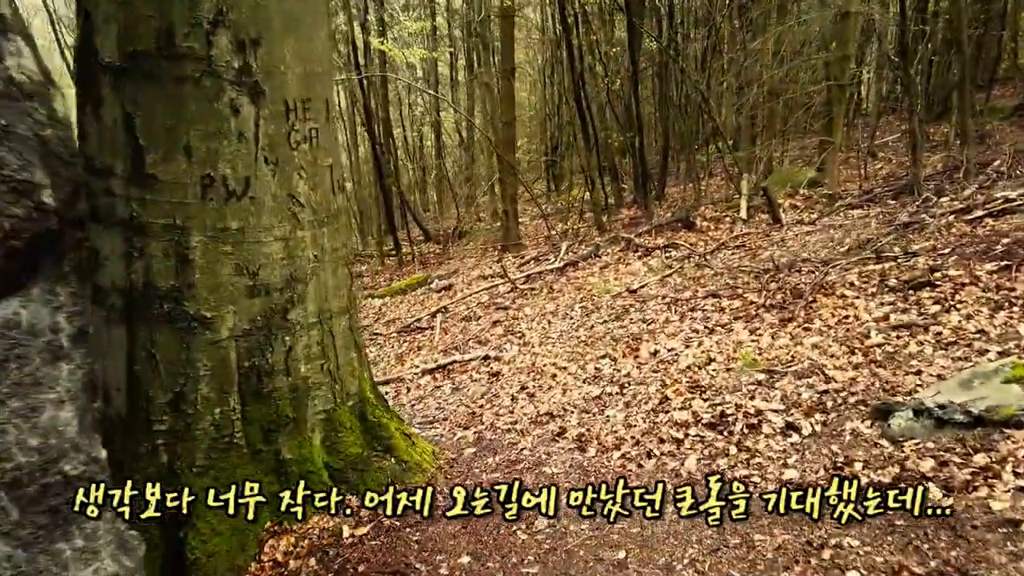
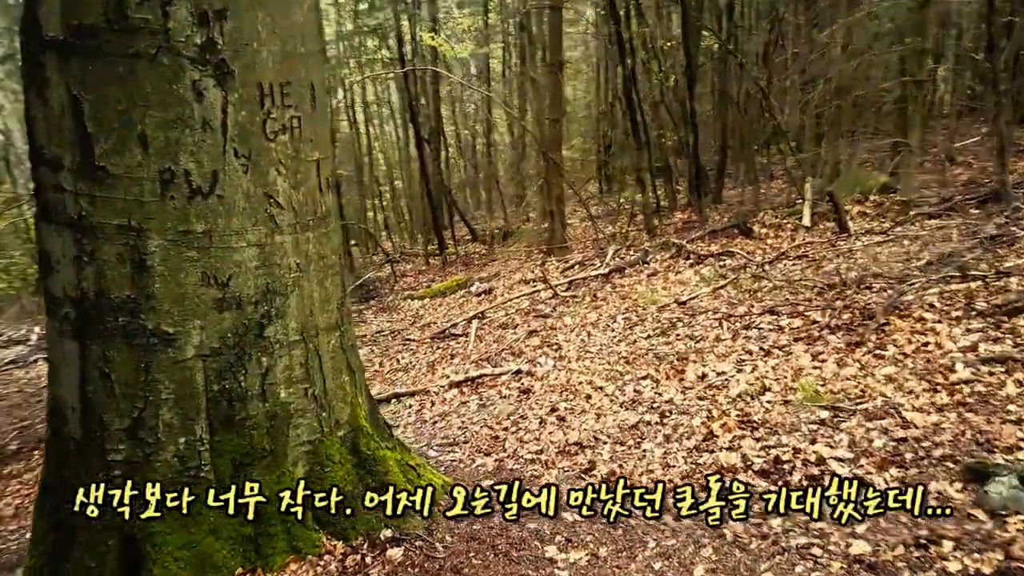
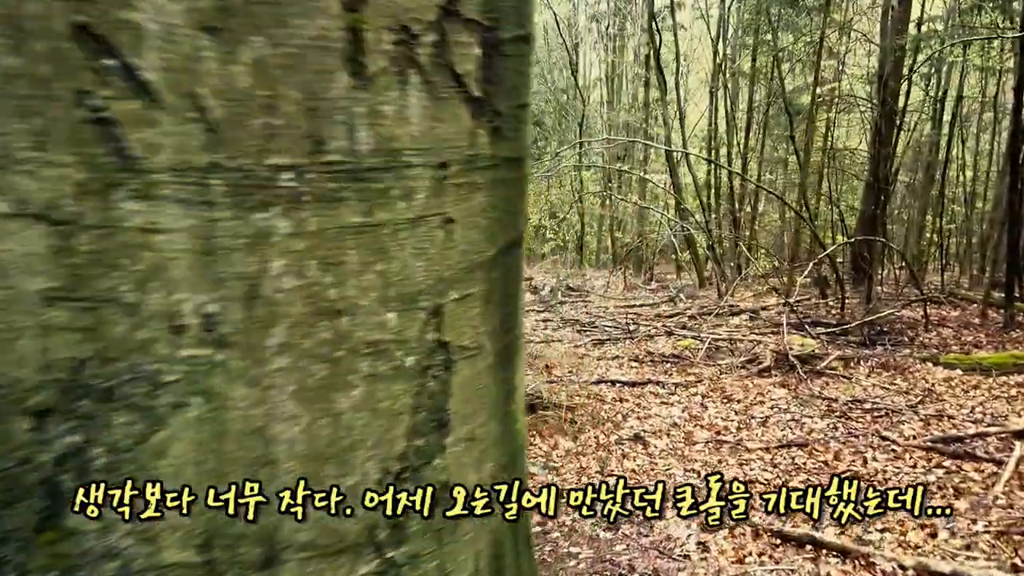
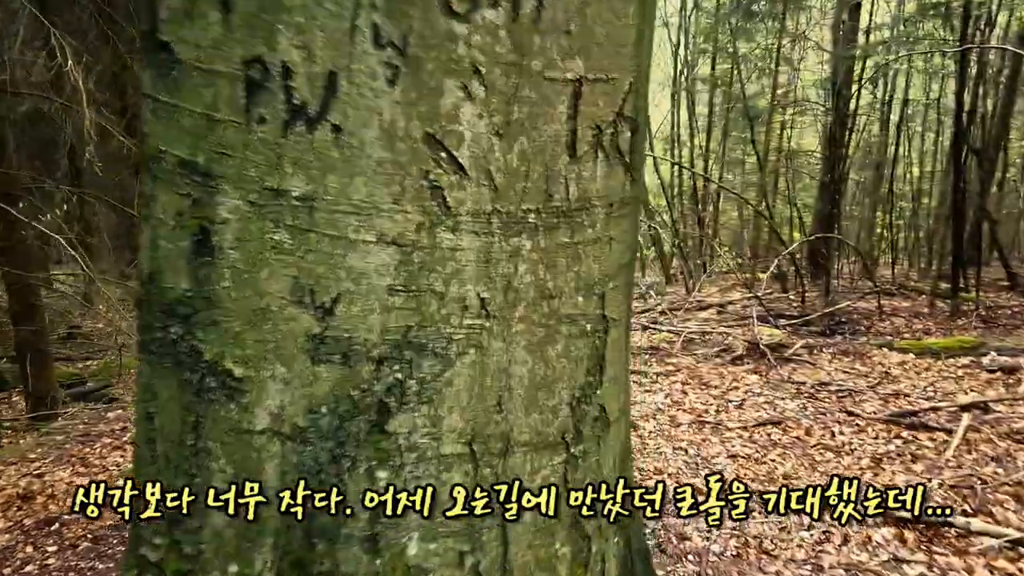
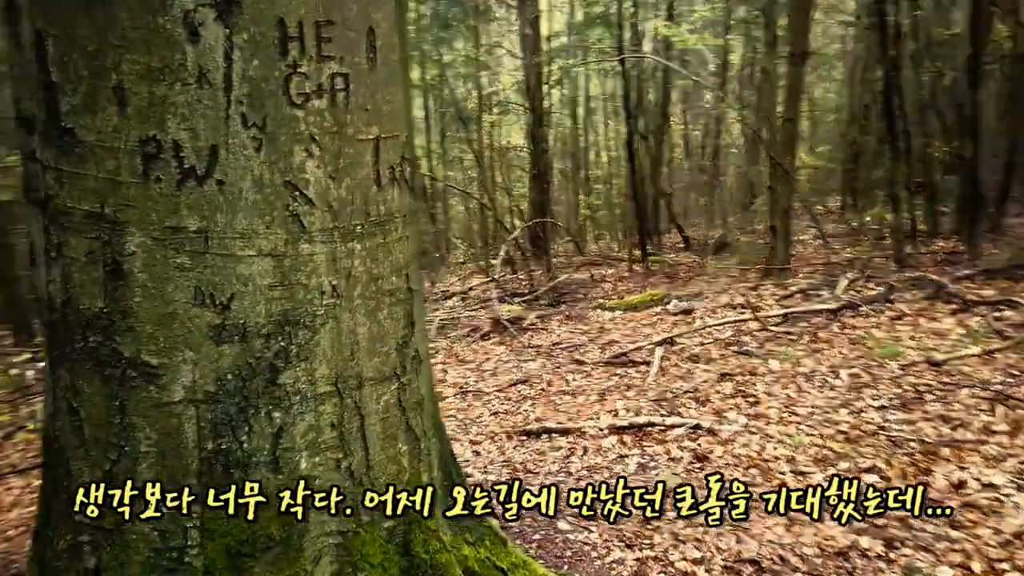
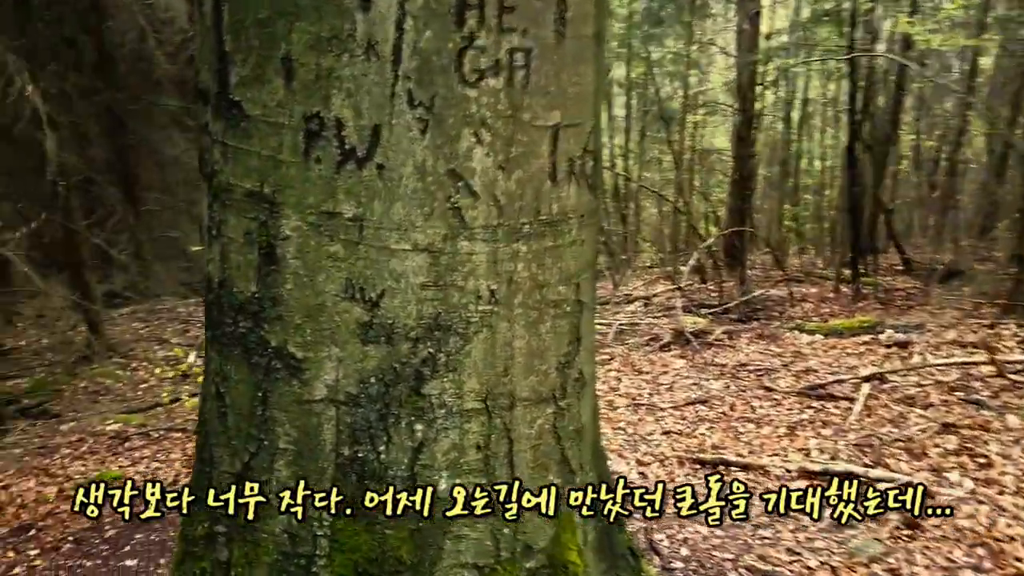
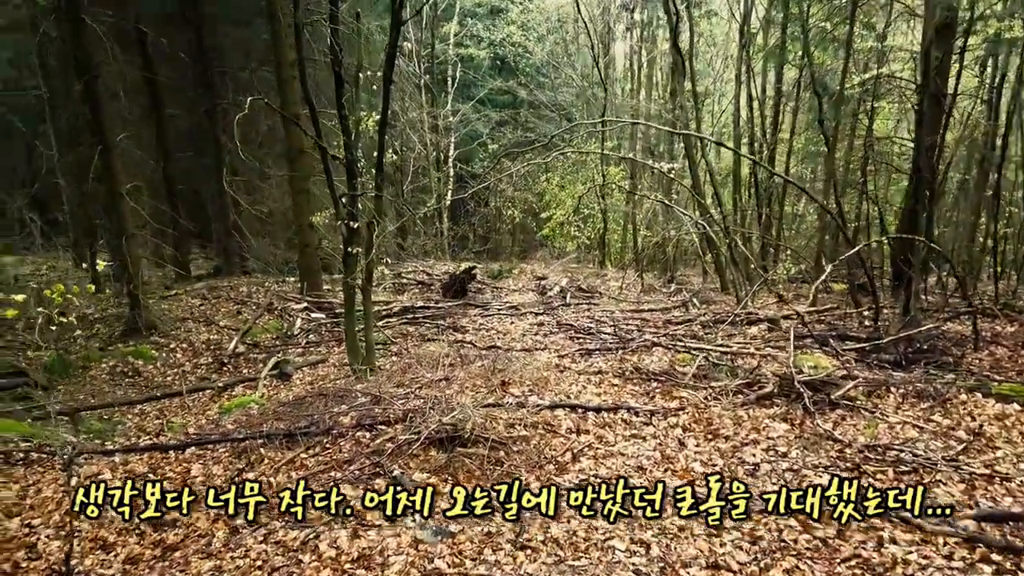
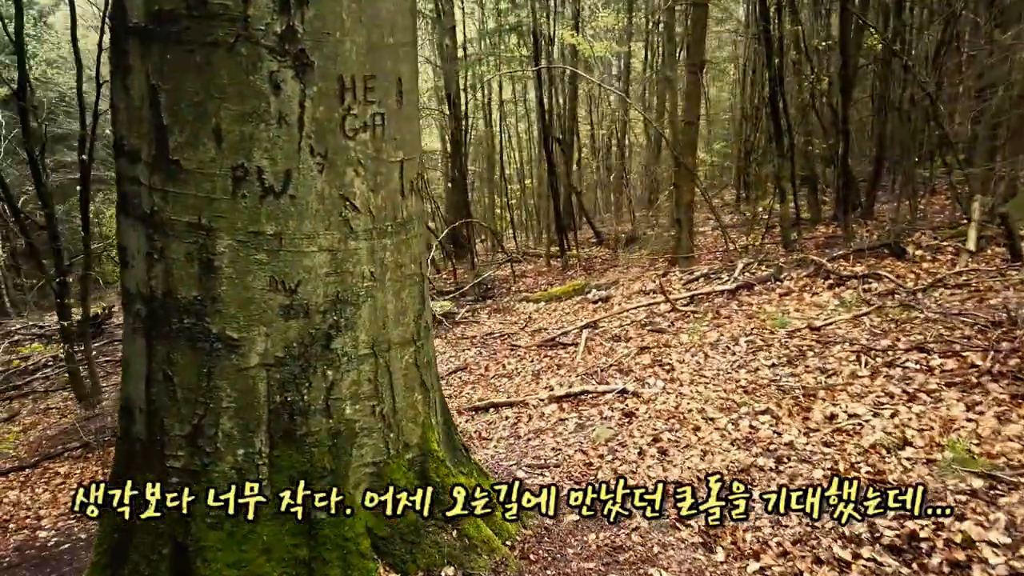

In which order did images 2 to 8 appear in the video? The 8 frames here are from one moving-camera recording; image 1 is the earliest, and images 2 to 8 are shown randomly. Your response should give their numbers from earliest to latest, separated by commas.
2, 8, 5, 6, 4, 3, 7
